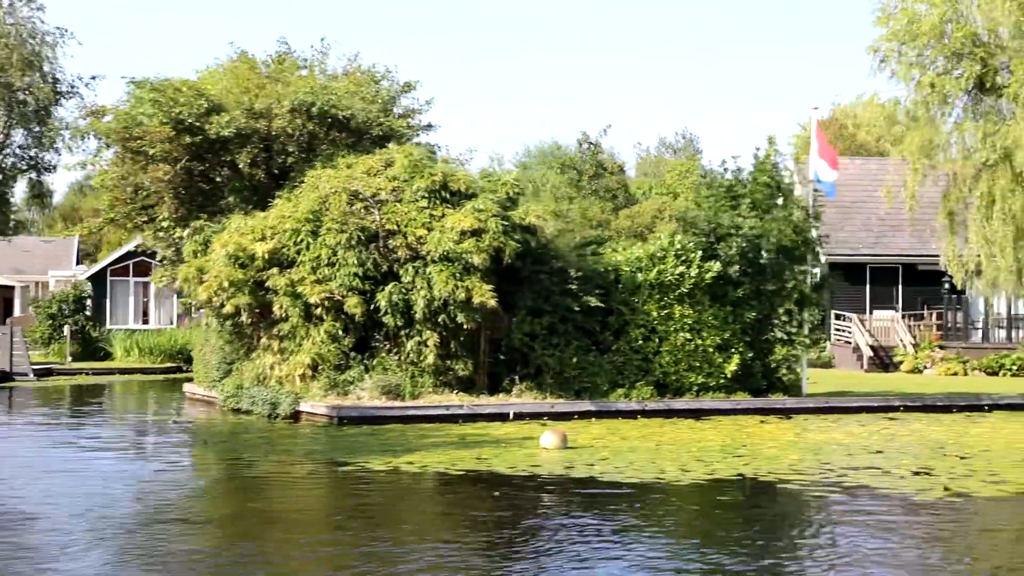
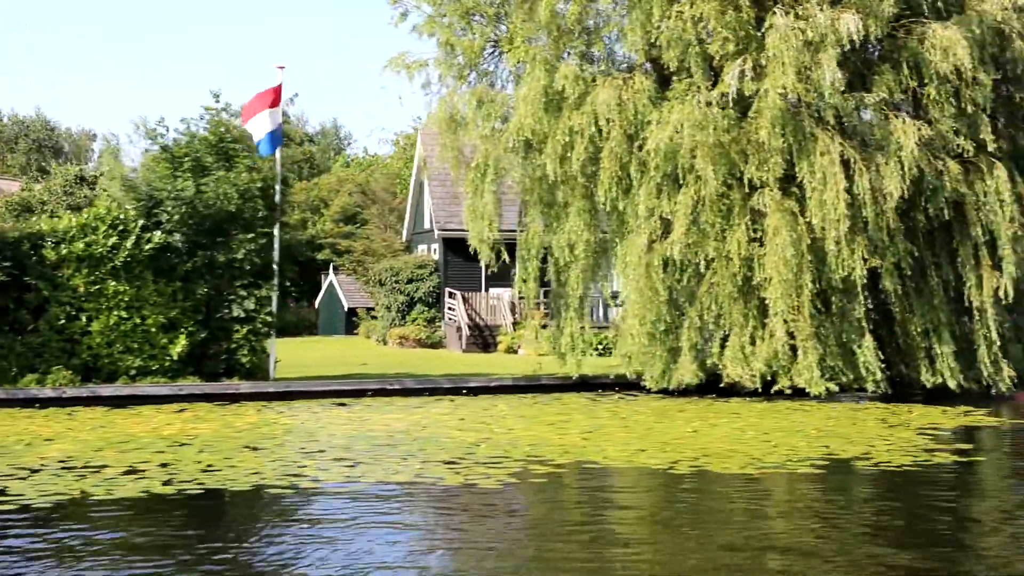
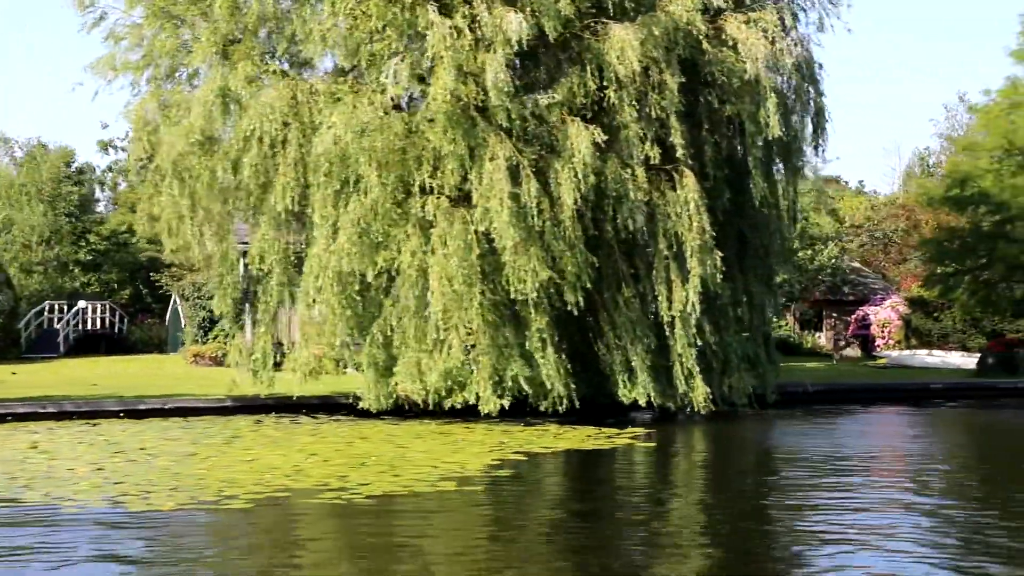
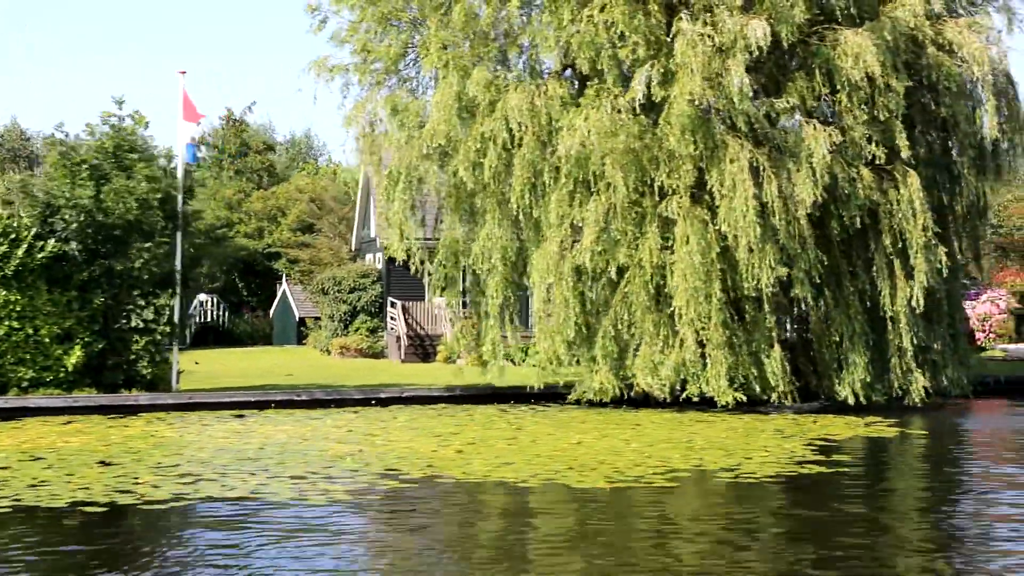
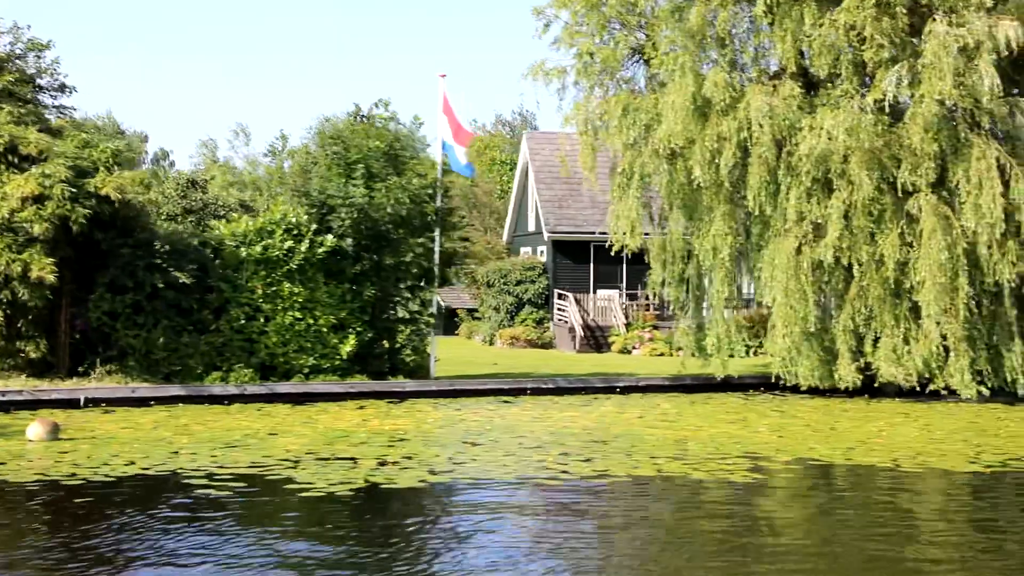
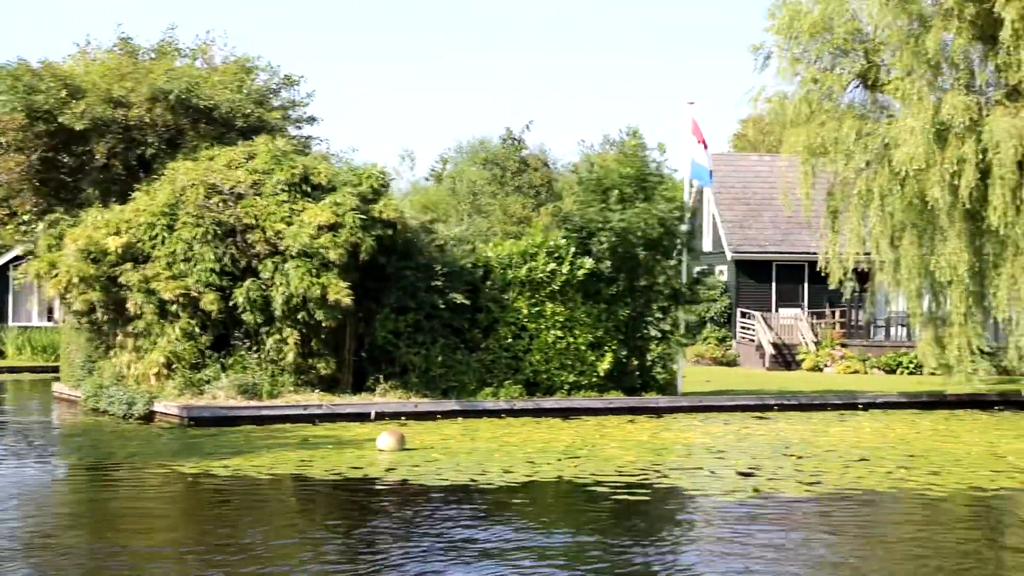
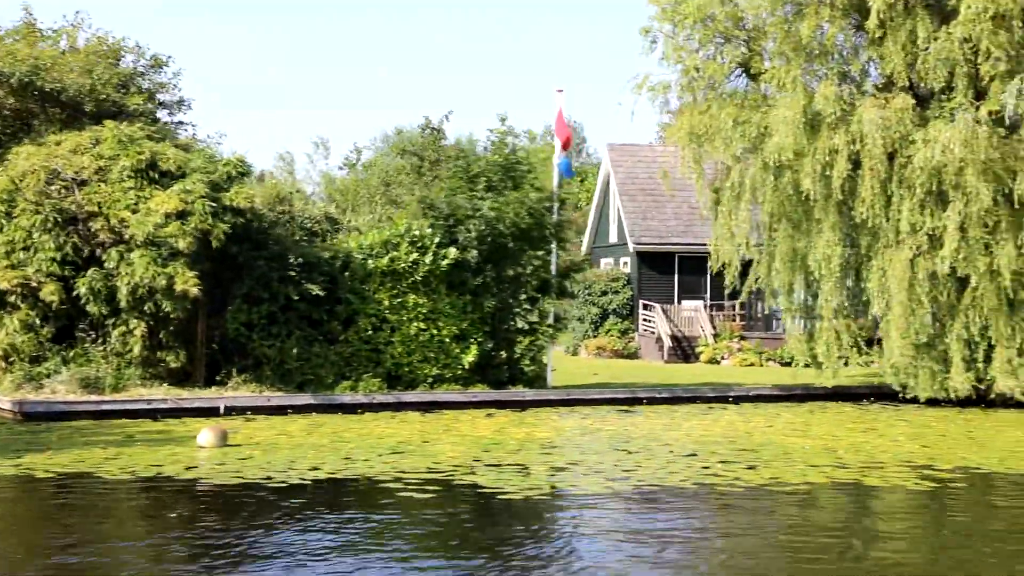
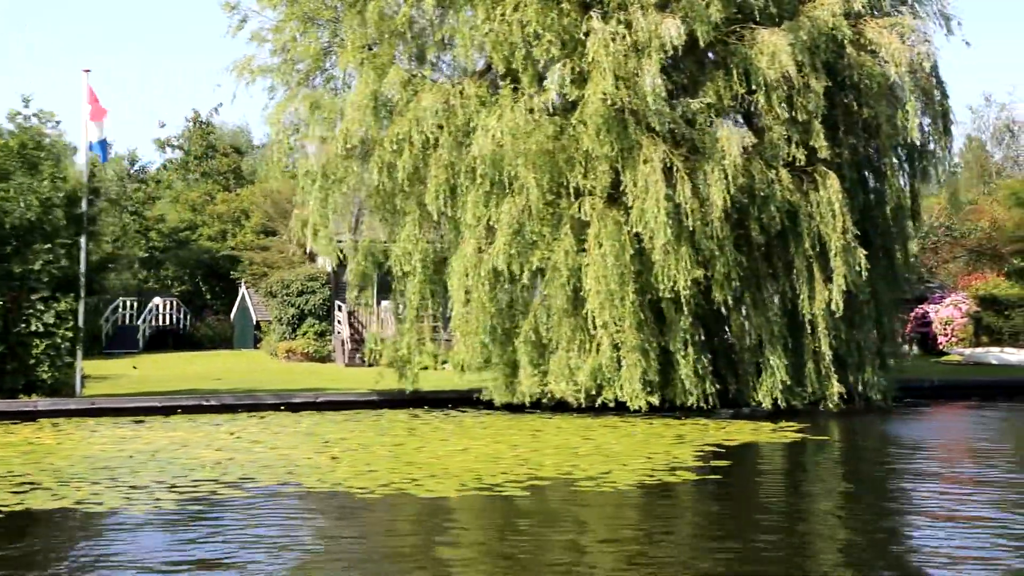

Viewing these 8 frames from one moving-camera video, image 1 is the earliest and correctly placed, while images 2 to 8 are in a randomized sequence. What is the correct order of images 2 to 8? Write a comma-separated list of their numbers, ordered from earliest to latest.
6, 7, 5, 2, 4, 8, 3
